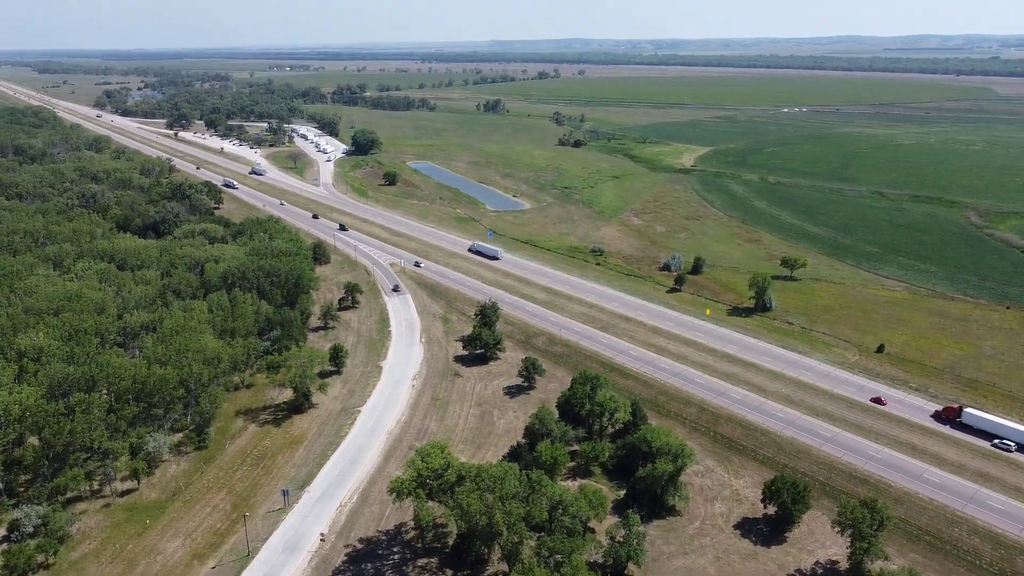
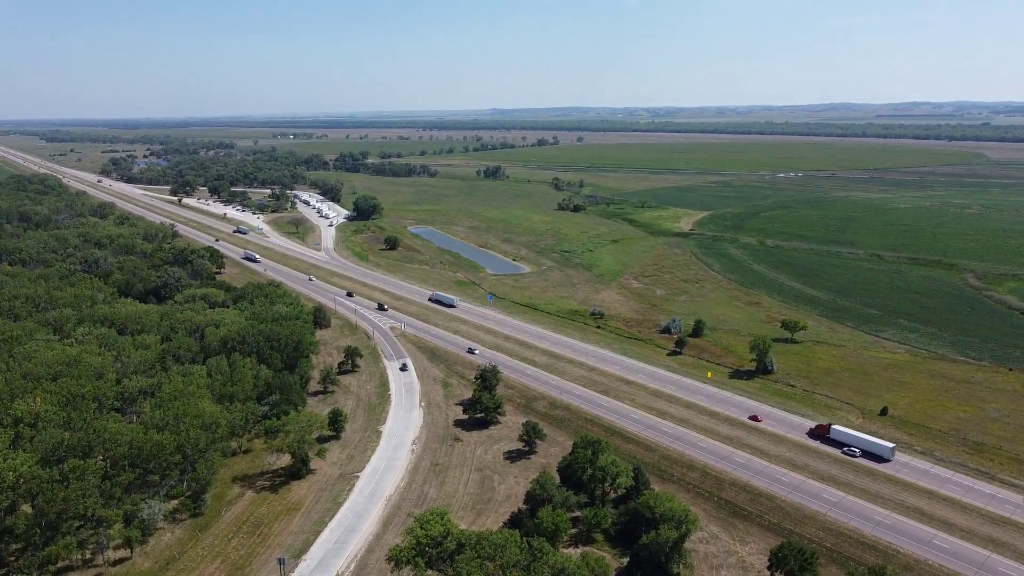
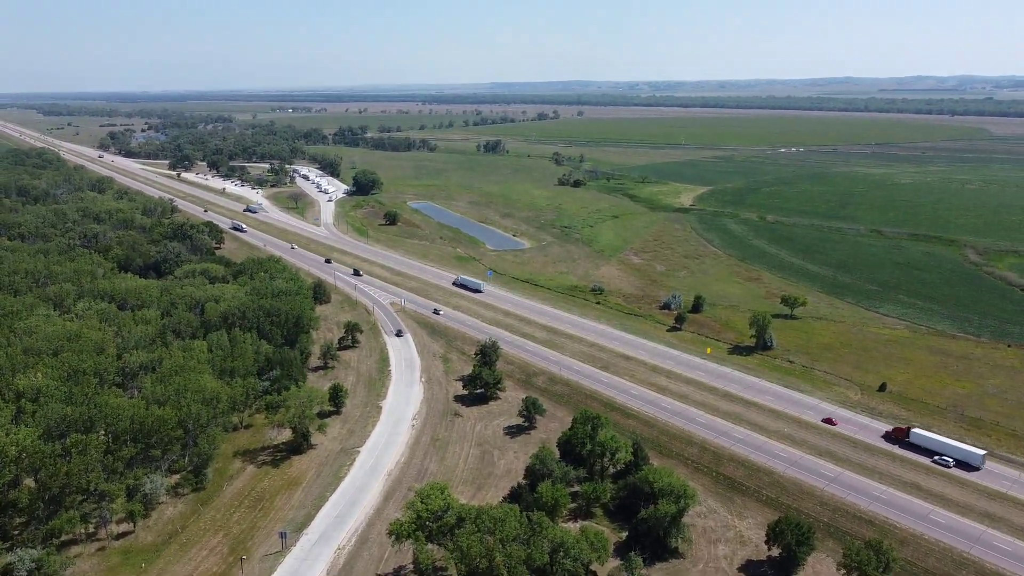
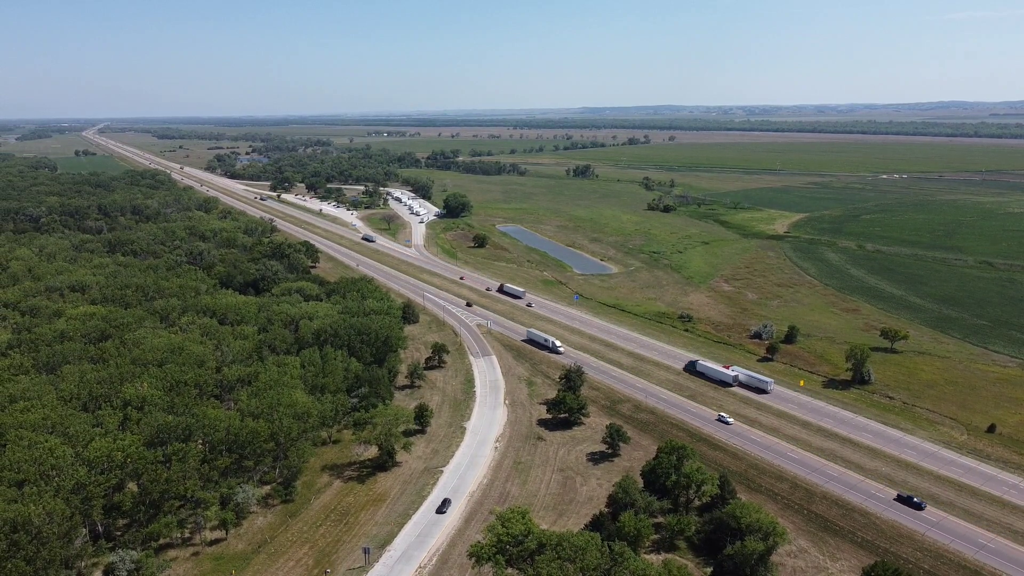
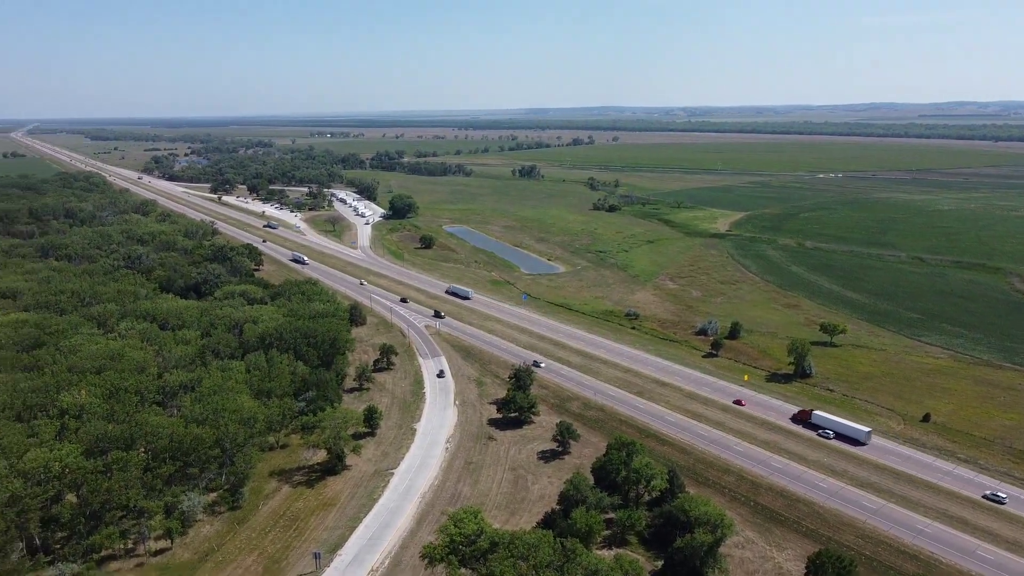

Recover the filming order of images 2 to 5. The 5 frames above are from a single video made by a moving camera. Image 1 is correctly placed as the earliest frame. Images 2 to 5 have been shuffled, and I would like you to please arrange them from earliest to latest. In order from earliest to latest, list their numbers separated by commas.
3, 2, 5, 4
